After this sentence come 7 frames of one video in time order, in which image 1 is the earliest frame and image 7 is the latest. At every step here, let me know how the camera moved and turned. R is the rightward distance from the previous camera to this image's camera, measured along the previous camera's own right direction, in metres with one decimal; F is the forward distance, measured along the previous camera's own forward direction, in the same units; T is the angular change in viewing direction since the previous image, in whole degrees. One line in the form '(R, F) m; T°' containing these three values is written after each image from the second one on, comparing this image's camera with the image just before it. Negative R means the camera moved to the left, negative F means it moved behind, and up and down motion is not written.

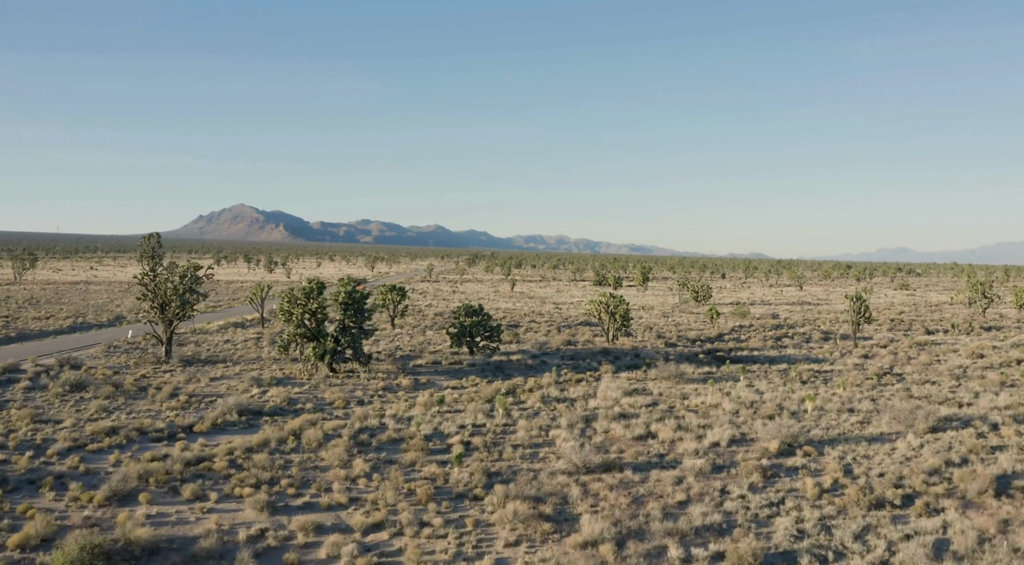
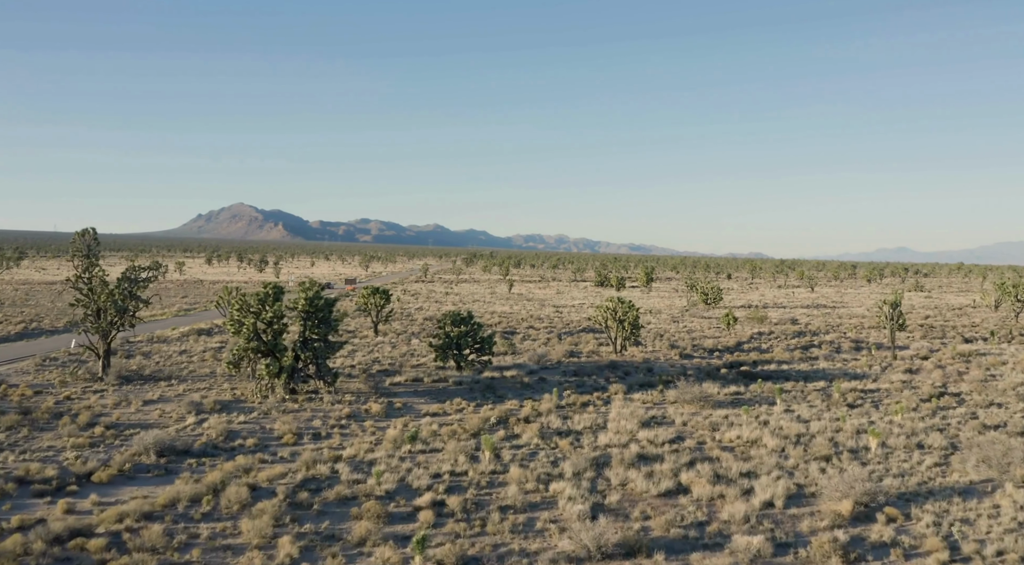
(+0.3, +6.4) m; 0°
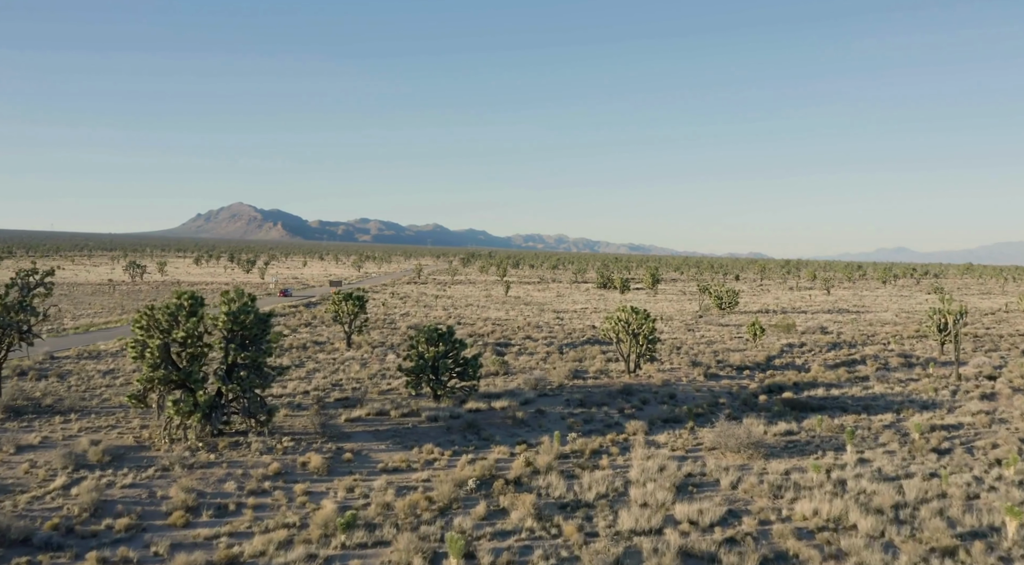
(+0.4, +7.9) m; 0°
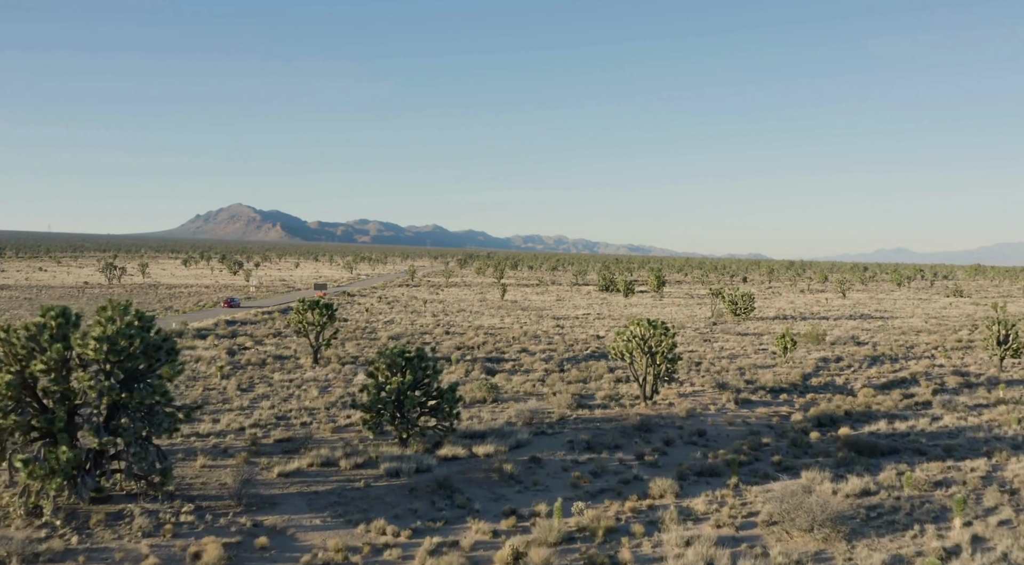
(+0.4, +7.0) m; 0°
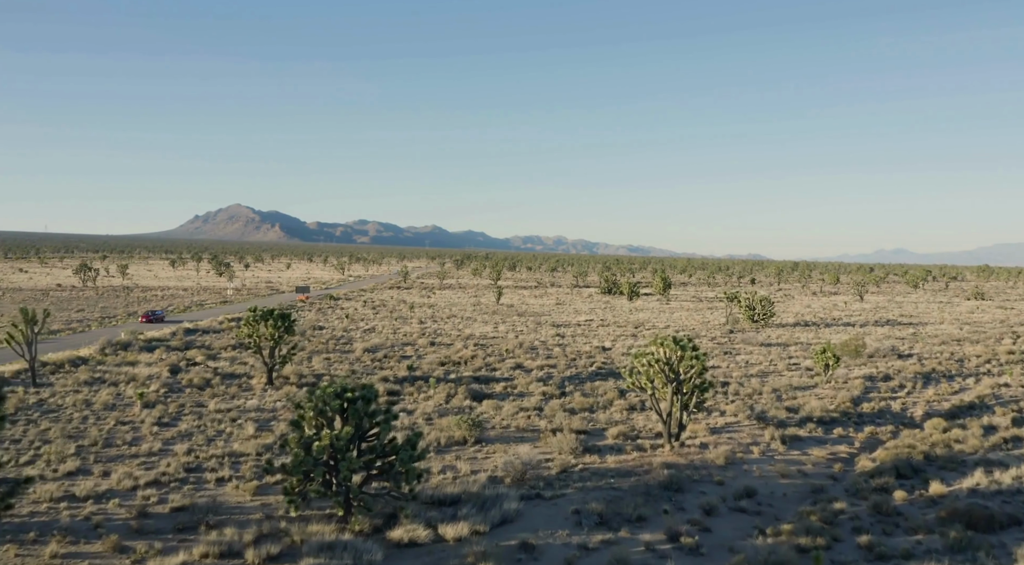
(+0.4, +6.9) m; 0°
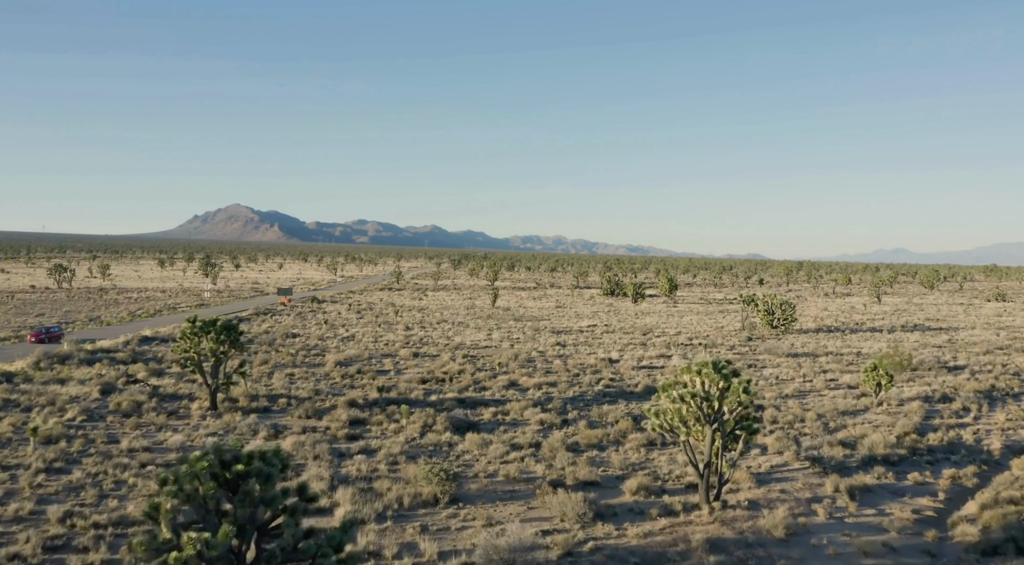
(+0.3, +6.1) m; 0°
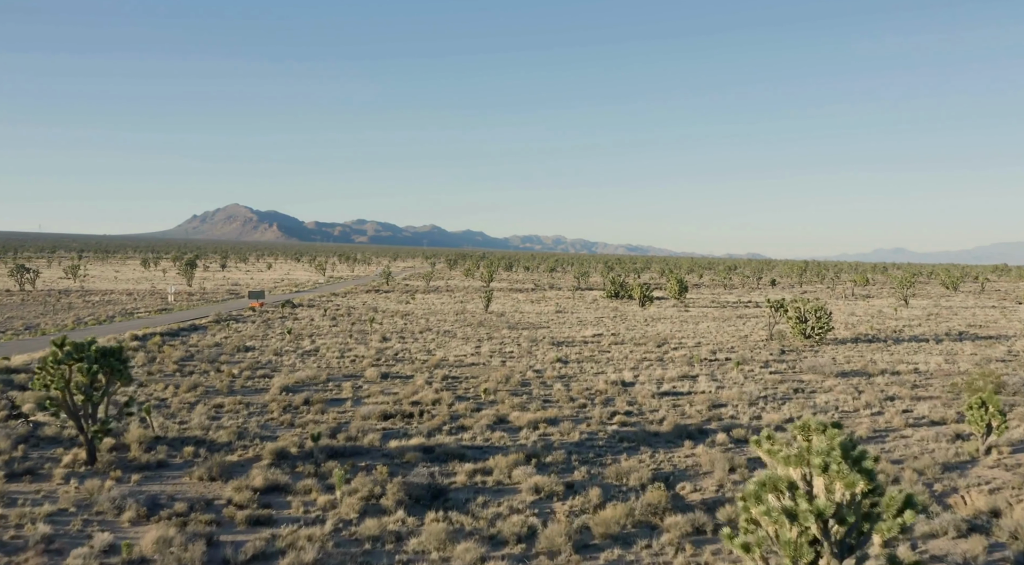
(+0.4, +8.2) m; 0°
